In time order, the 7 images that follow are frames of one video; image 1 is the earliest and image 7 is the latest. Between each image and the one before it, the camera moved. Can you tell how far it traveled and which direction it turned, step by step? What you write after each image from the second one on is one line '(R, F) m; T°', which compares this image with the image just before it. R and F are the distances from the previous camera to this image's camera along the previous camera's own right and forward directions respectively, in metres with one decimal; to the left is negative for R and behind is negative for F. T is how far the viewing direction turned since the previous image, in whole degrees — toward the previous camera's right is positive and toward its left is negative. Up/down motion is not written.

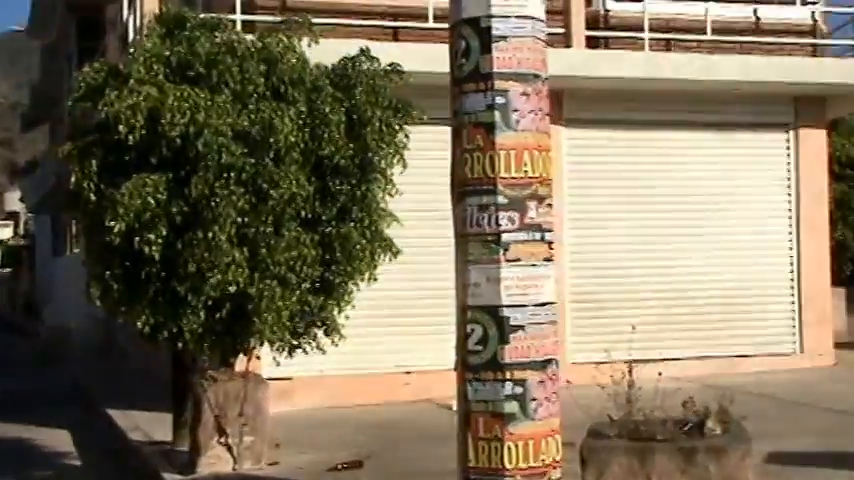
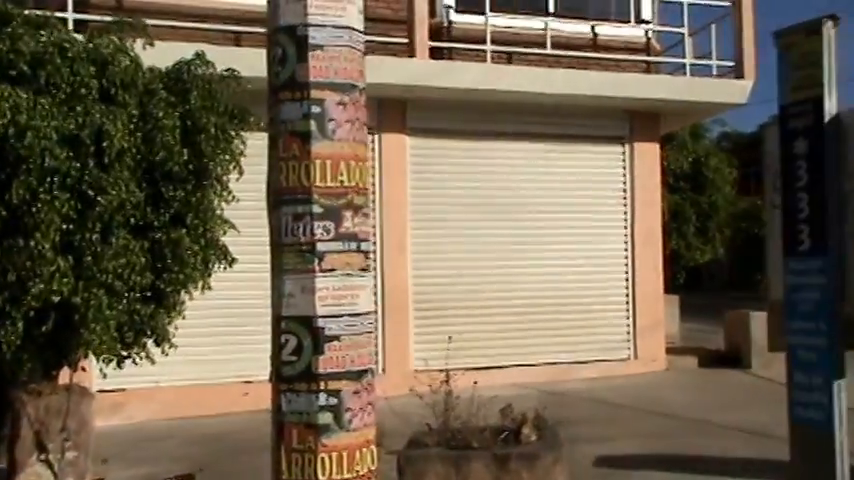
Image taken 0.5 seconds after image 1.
(+0.4, 0.0) m; +8°
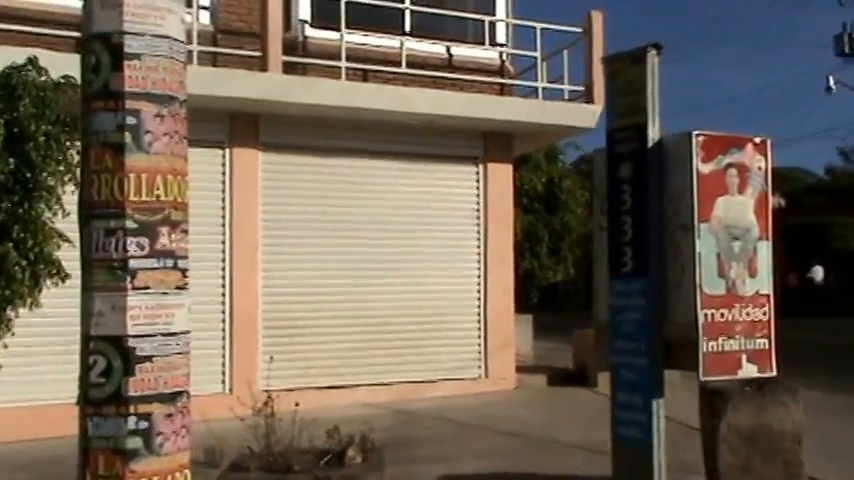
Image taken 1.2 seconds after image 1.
(+0.4, +0.1) m; +7°
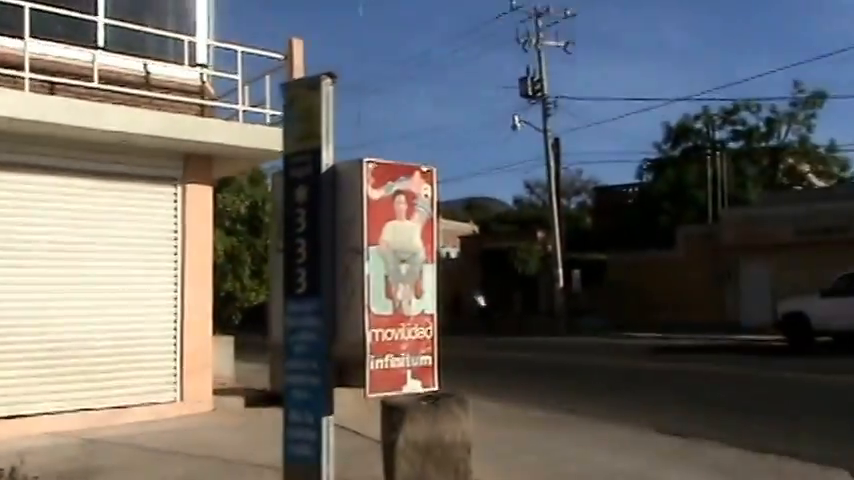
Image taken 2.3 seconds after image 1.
(+0.4, -0.3) m; +16°
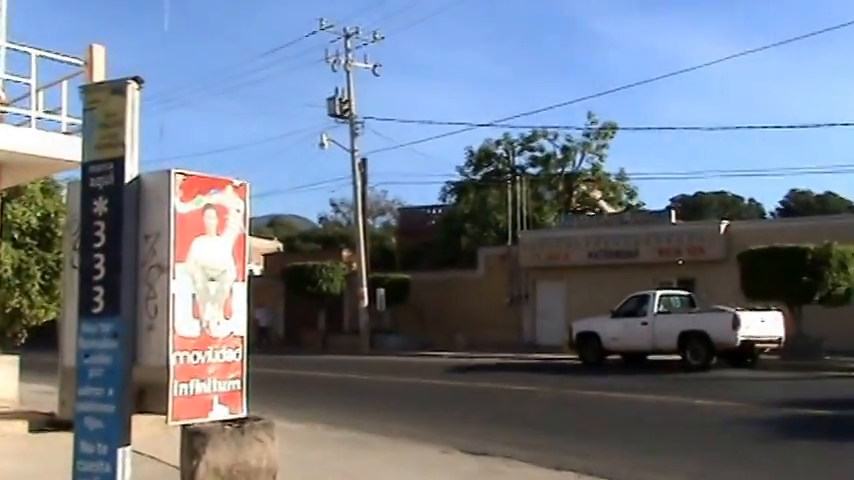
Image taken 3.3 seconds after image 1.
(-0.1, +0.1) m; +12°
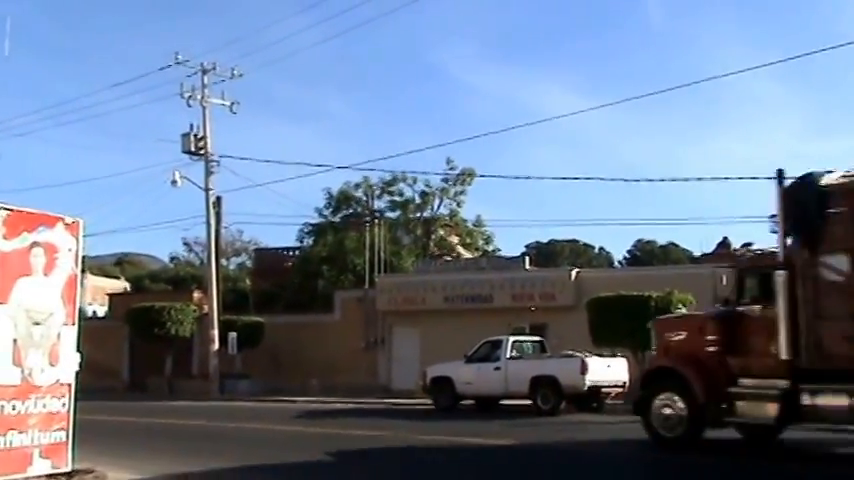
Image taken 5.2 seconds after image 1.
(+0.2, +0.1) m; +8°
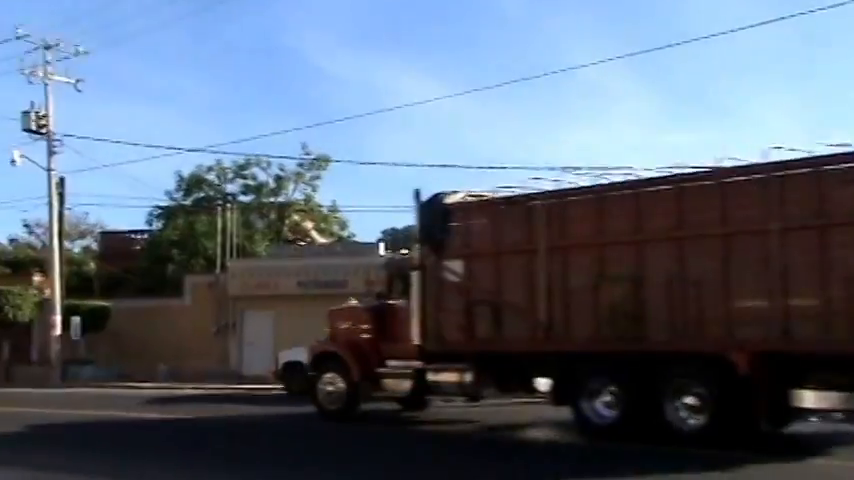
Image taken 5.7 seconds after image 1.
(+0.4, -0.1) m; +7°
